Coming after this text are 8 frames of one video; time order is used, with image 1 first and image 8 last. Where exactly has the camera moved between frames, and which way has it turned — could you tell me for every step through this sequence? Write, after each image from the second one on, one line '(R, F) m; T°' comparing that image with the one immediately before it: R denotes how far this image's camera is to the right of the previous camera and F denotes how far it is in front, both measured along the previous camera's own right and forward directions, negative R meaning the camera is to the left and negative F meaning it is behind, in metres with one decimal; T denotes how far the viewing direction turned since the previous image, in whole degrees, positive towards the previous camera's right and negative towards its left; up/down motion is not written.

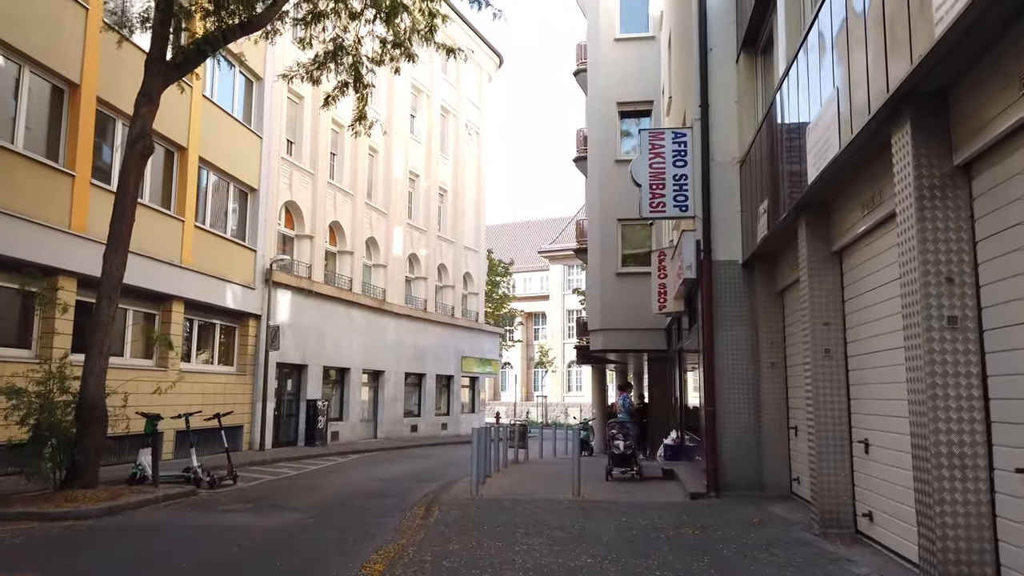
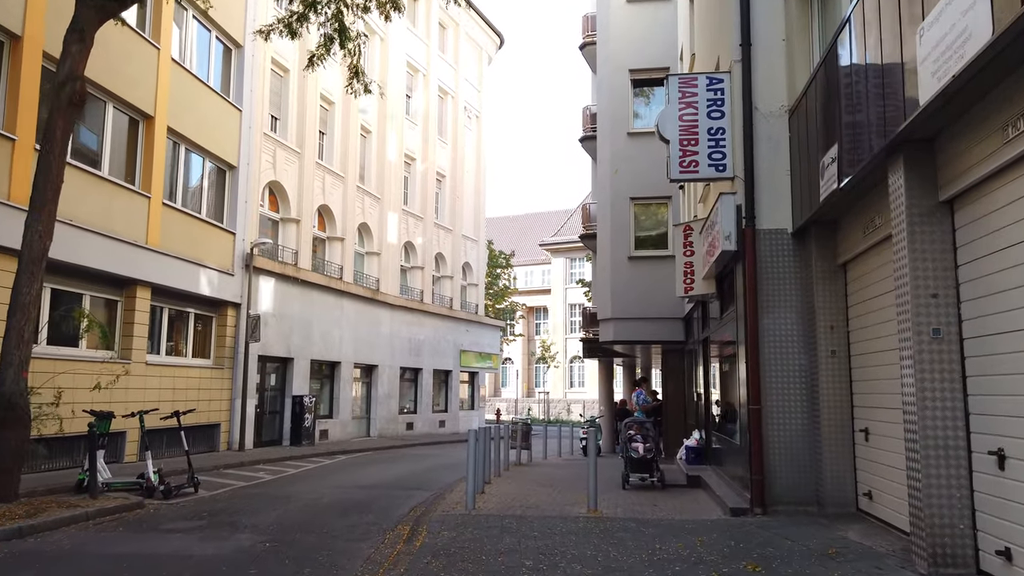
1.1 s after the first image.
(0.0, +2.0) m; 0°
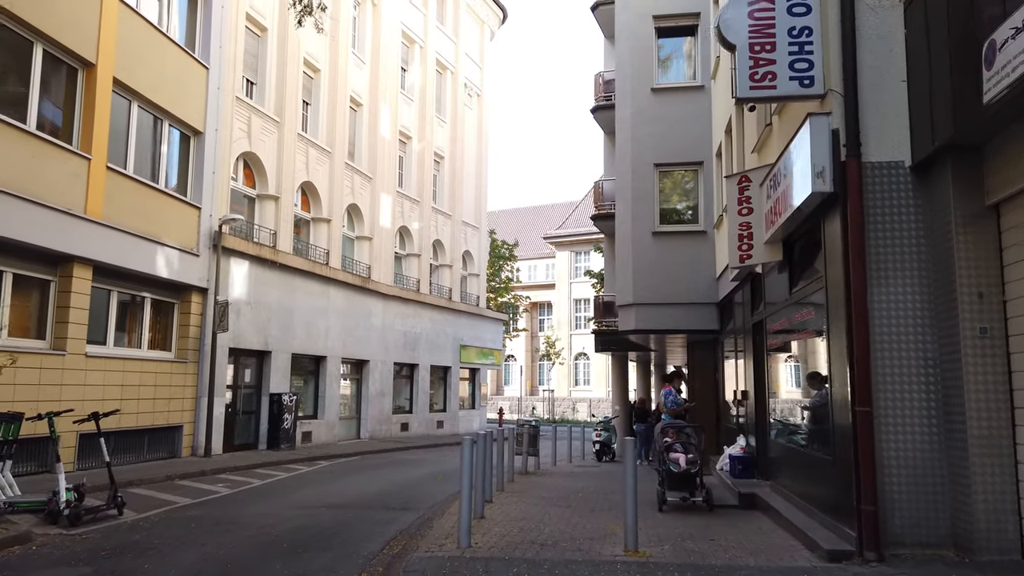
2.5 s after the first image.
(-0.1, +2.8) m; 0°
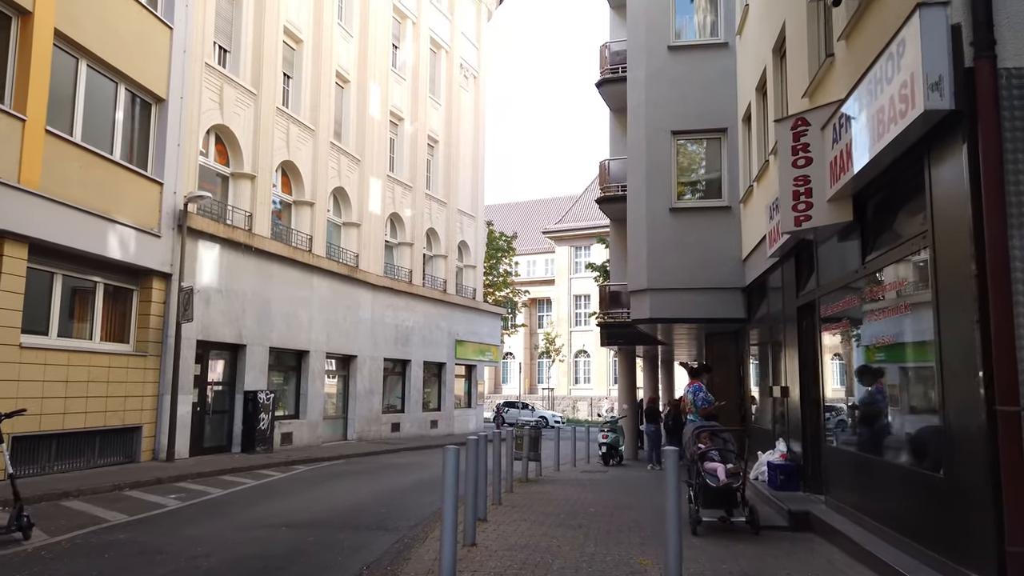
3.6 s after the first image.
(0.0, +2.0) m; 0°
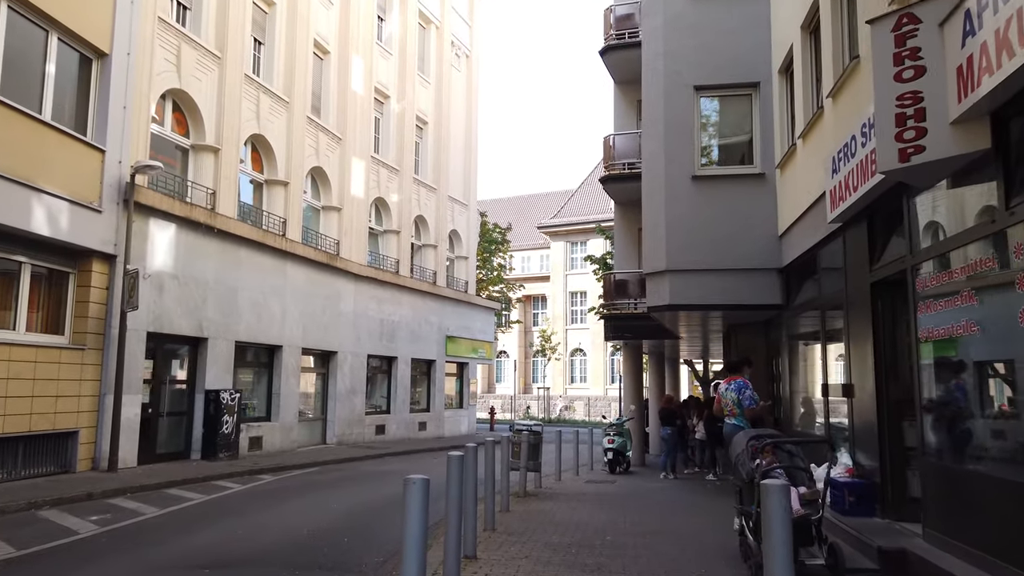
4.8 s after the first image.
(0.0, +2.2) m; 0°
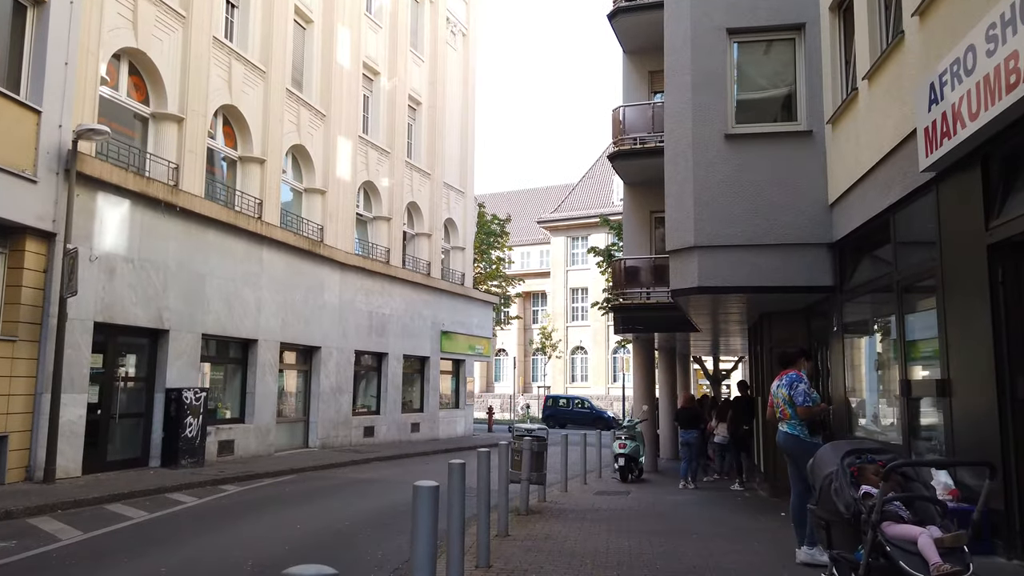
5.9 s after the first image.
(0.0, +2.0) m; 0°
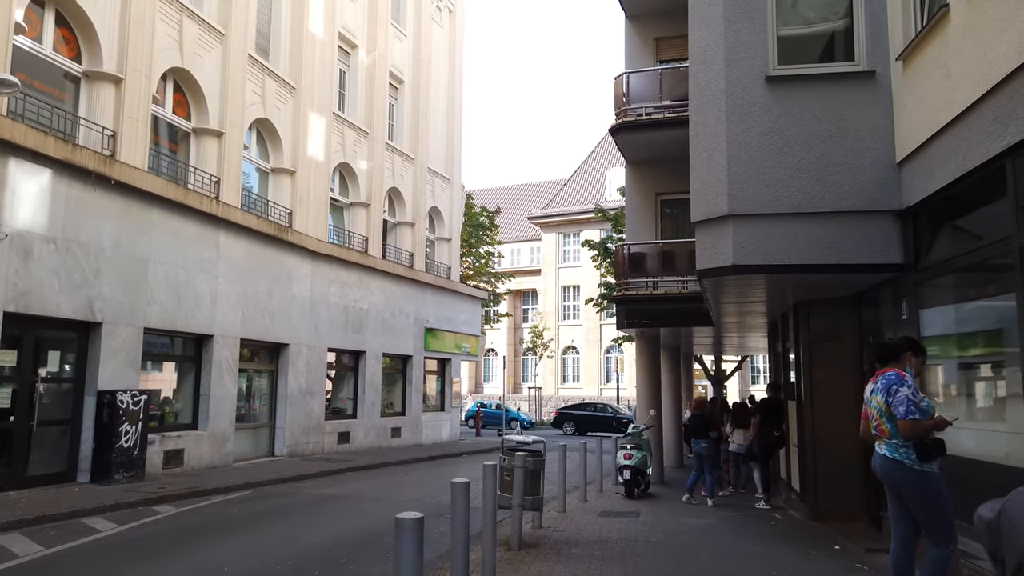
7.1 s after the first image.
(0.0, +2.1) m; +1°
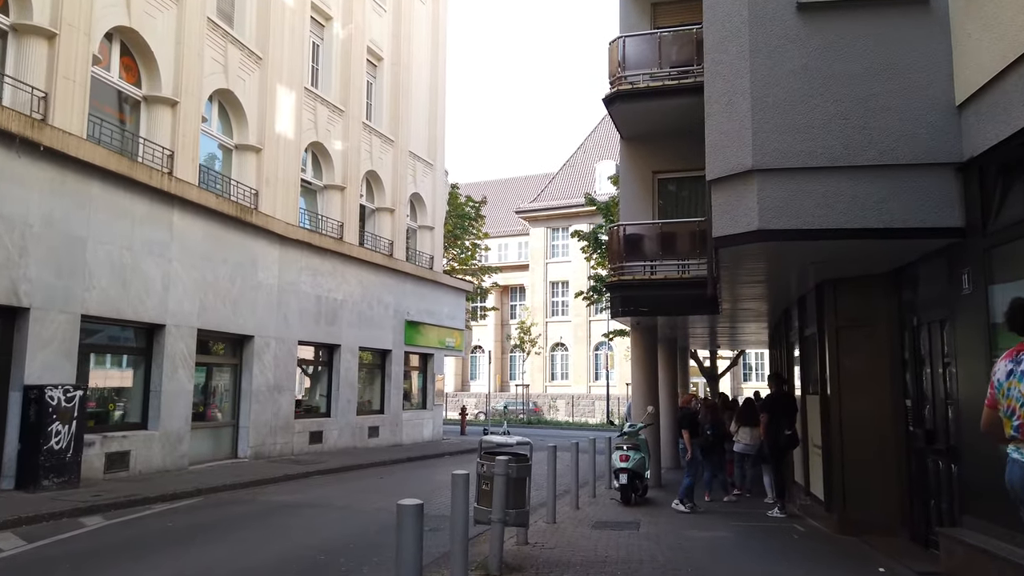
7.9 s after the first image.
(+0.1, +1.5) m; +1°
